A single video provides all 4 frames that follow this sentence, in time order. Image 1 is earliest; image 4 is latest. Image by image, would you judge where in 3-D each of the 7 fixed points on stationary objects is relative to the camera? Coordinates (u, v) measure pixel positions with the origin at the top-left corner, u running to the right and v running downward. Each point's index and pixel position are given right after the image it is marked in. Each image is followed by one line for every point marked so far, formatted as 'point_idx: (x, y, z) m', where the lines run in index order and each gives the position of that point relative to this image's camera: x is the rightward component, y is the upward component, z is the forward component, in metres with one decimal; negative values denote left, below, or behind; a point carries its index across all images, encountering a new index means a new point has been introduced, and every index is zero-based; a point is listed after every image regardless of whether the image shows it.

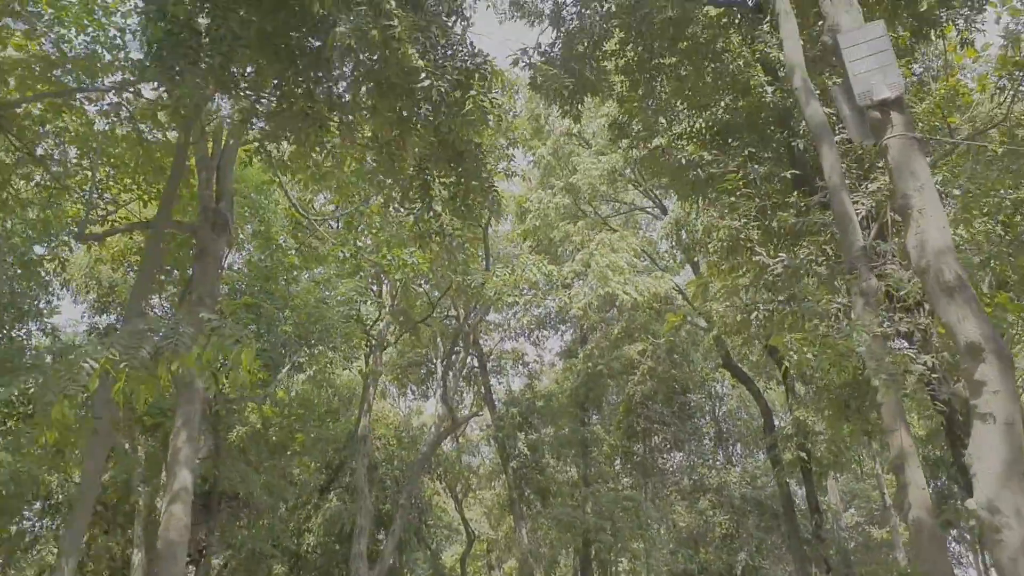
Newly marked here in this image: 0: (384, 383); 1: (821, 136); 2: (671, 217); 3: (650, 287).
0: (-1.8, -1.3, +13.6) m
1: (+1.5, +0.8, +4.8) m
2: (+1.5, +0.7, +9.3) m
3: (+1.5, 0.0, +10.2) m
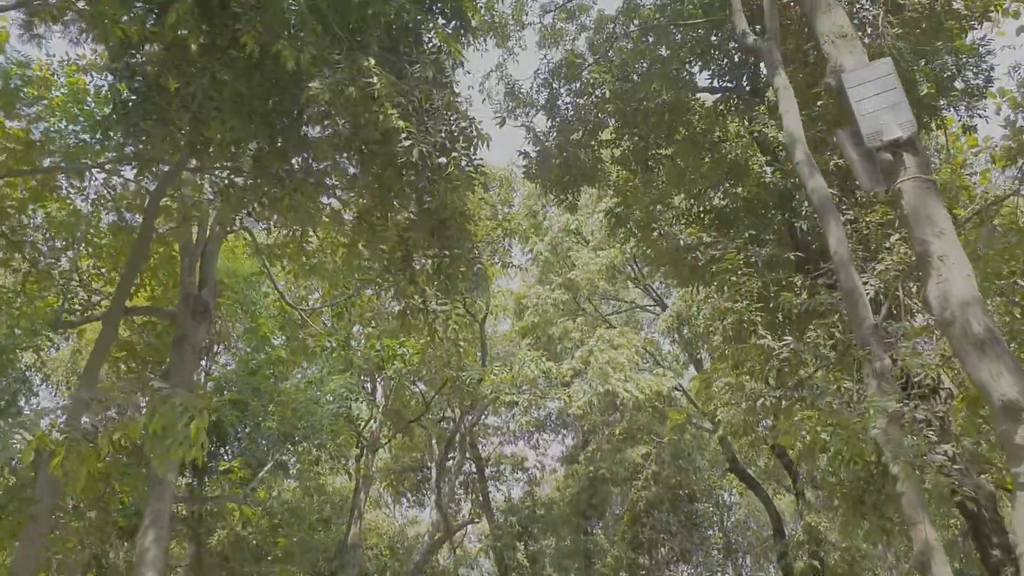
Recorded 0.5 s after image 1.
0: (-1.8, -2.7, +13.1) m
1: (+1.5, +0.4, +4.6) m
2: (+1.5, -0.2, +9.1) m
3: (+1.4, -1.0, +9.8) m
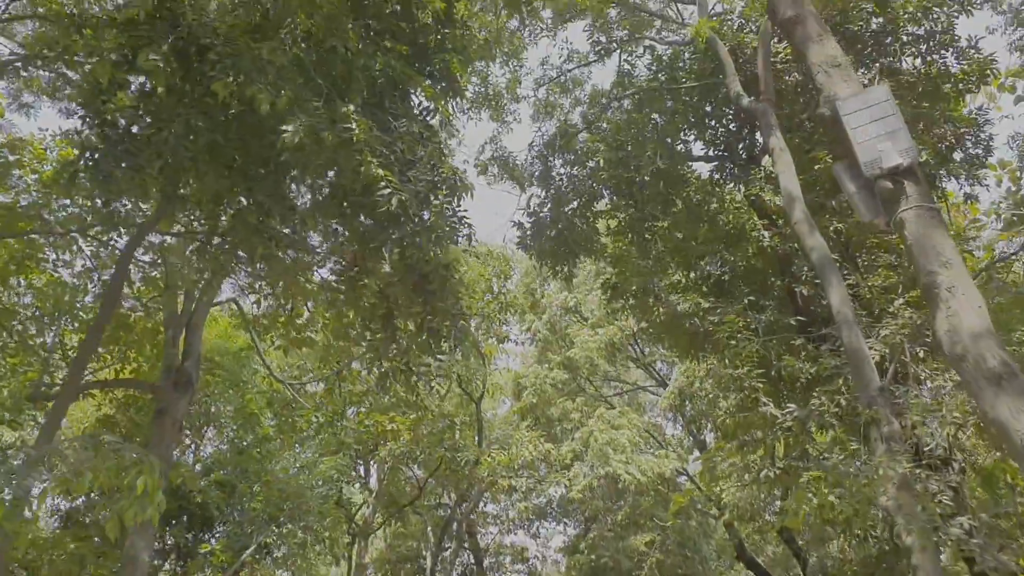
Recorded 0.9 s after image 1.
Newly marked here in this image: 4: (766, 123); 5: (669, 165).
0: (-1.8, -3.8, +12.6) m
1: (+1.4, +0.1, +4.4) m
2: (+1.5, -0.9, +8.8) m
3: (+1.4, -1.8, +9.5) m
4: (+1.3, +0.9, +5.0) m
5: (+1.0, +0.8, +6.3) m
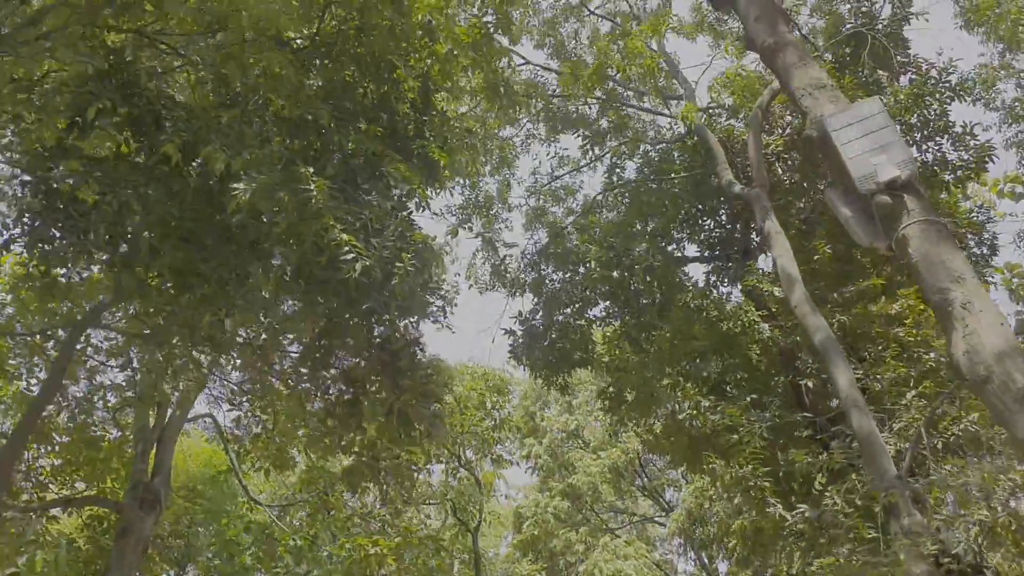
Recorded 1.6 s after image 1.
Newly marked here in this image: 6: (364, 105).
0: (-1.8, -5.4, +11.6) m
1: (+1.3, -0.3, +4.1) m
2: (+1.5, -1.9, +8.3) m
3: (+1.4, -2.9, +8.9) m
4: (+1.2, +0.4, +4.8) m
5: (+1.0, +0.1, +6.1) m
6: (-0.7, +0.8, +4.4) m
